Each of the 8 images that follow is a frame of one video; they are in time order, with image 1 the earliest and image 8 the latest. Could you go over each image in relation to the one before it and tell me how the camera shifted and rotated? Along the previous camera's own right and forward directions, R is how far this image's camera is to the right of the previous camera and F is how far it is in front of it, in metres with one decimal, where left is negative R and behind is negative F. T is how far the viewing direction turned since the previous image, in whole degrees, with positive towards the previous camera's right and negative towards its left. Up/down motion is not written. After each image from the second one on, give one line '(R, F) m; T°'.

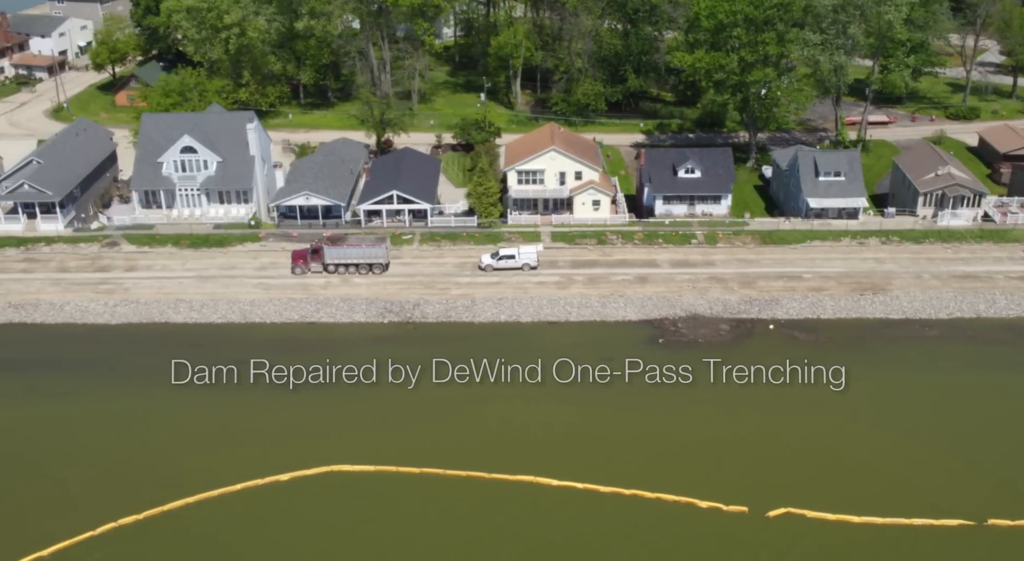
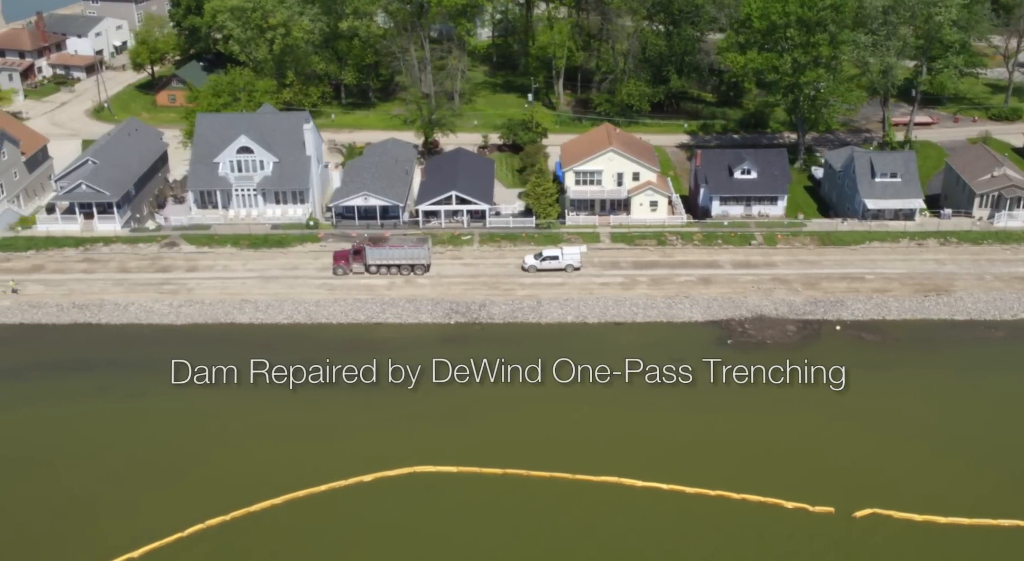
(-3.5, 0.0) m; 0°
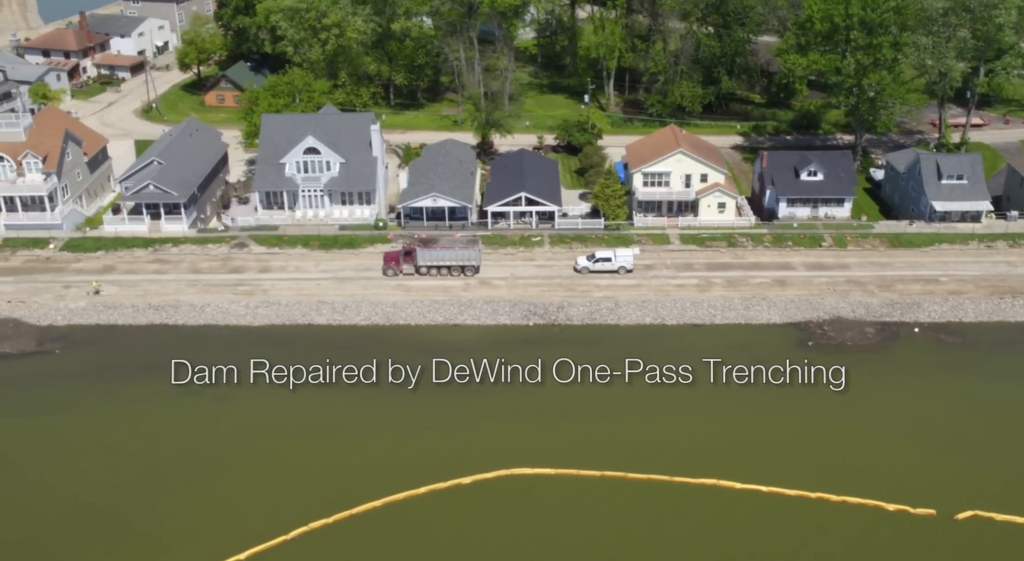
(-4.1, +0.1) m; 0°
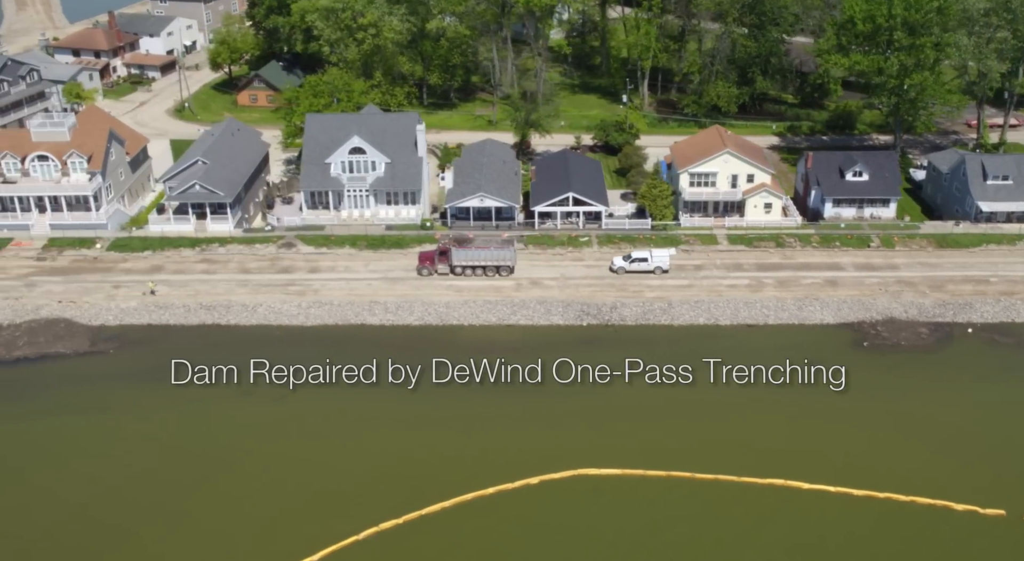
(-2.8, +0.1) m; 0°
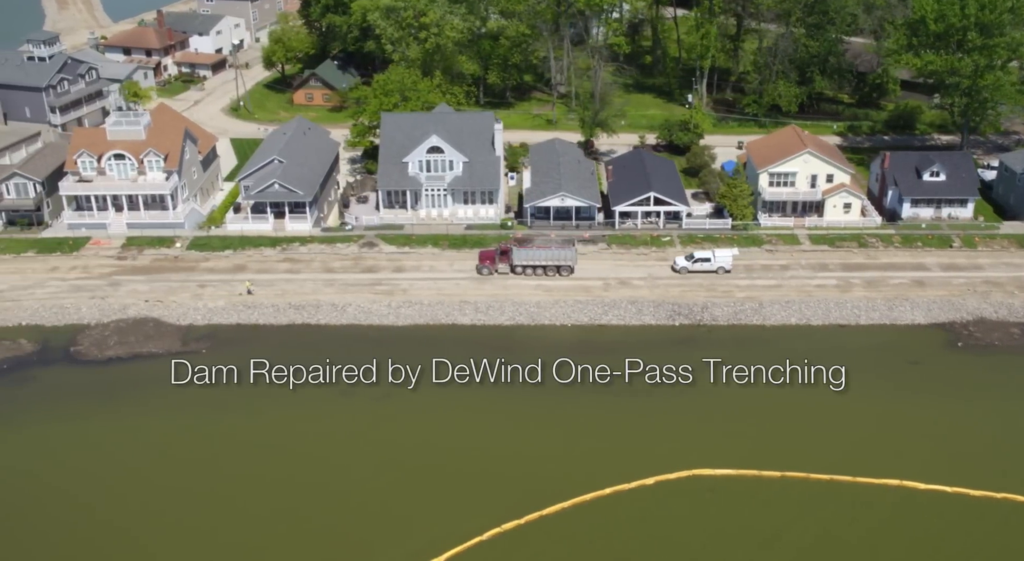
(-4.7, +0.1) m; 0°
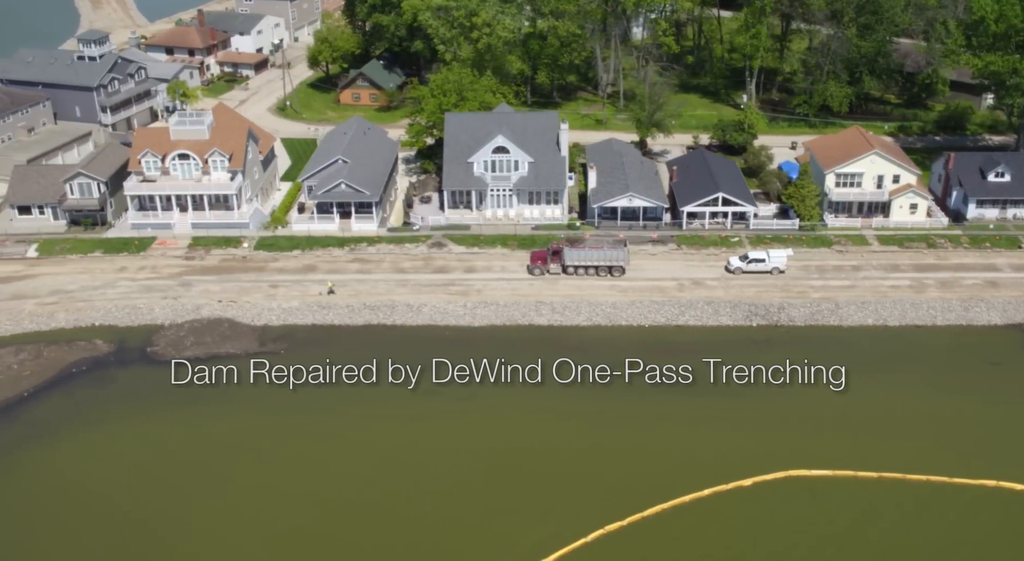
(-4.0, +0.1) m; 0°
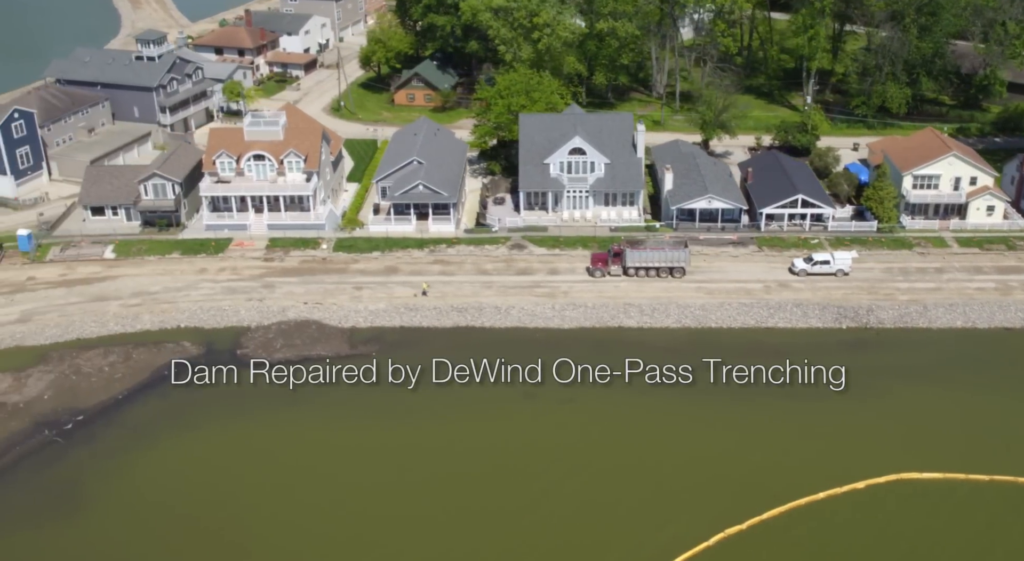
(-4.6, +0.1) m; 0°
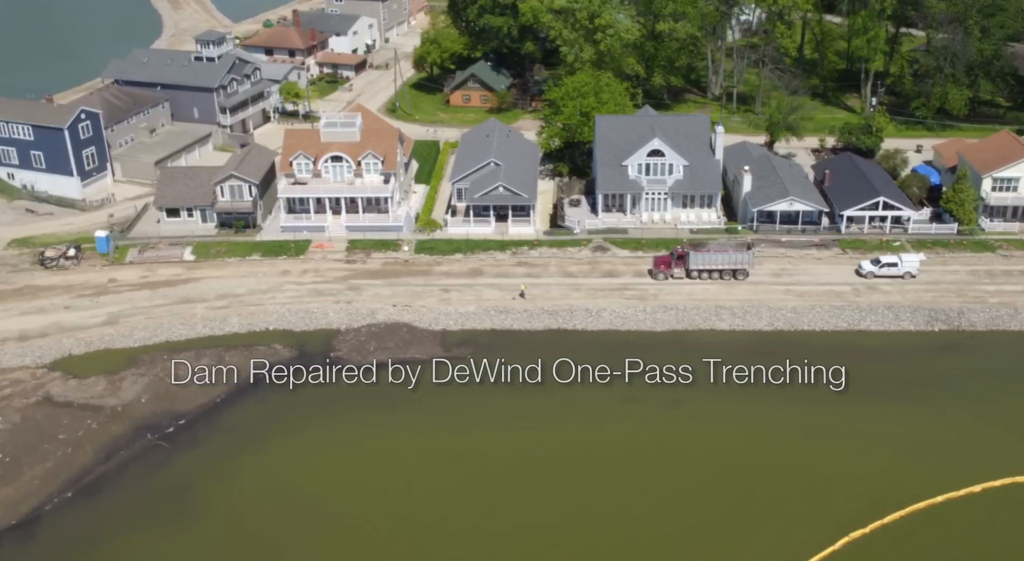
(-4.8, +0.2) m; 0°
